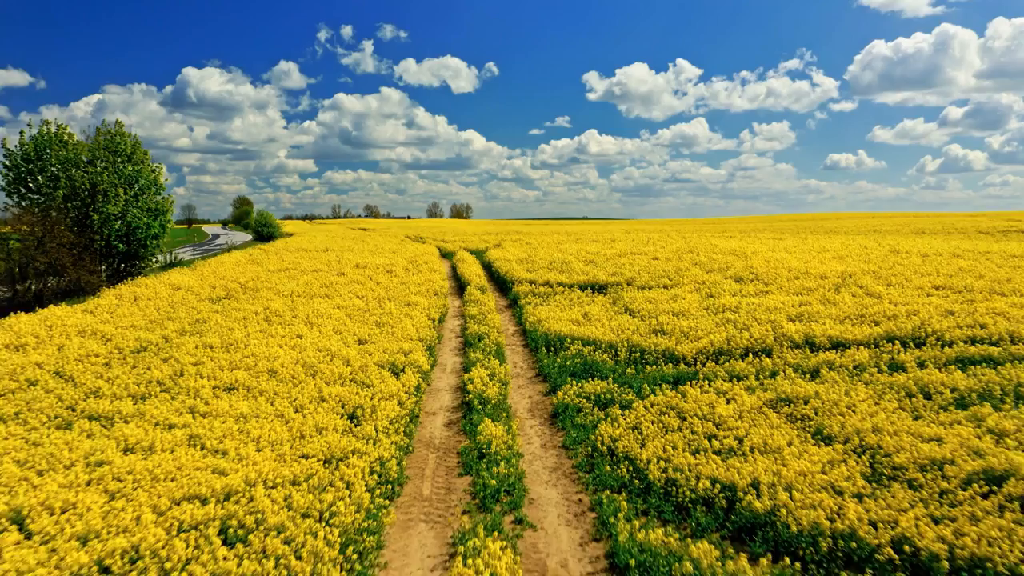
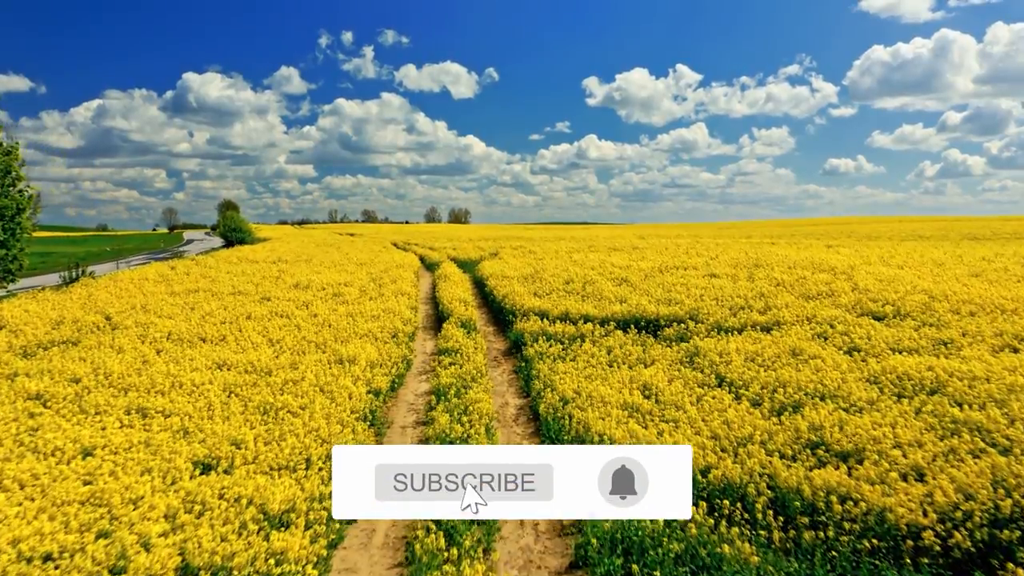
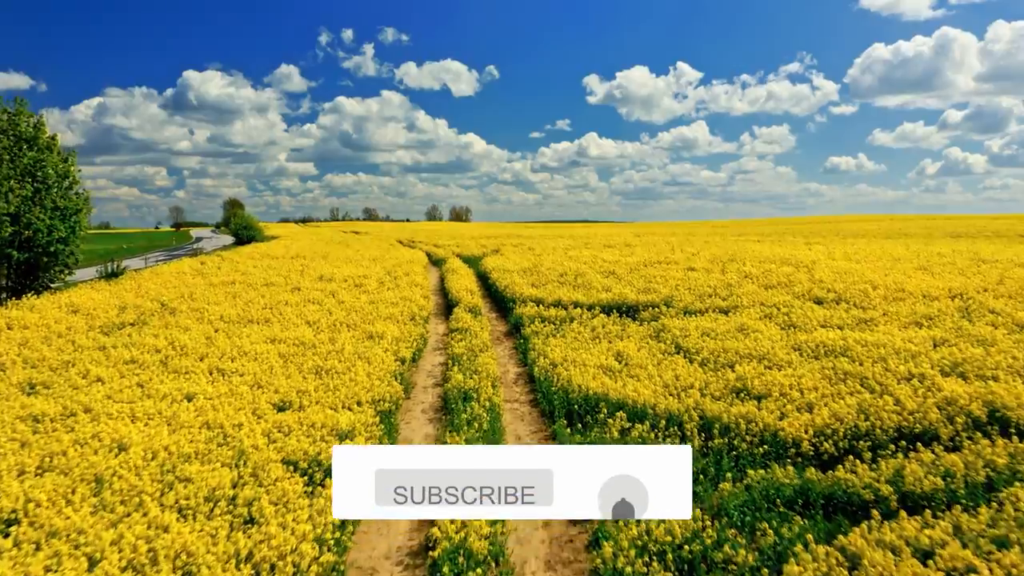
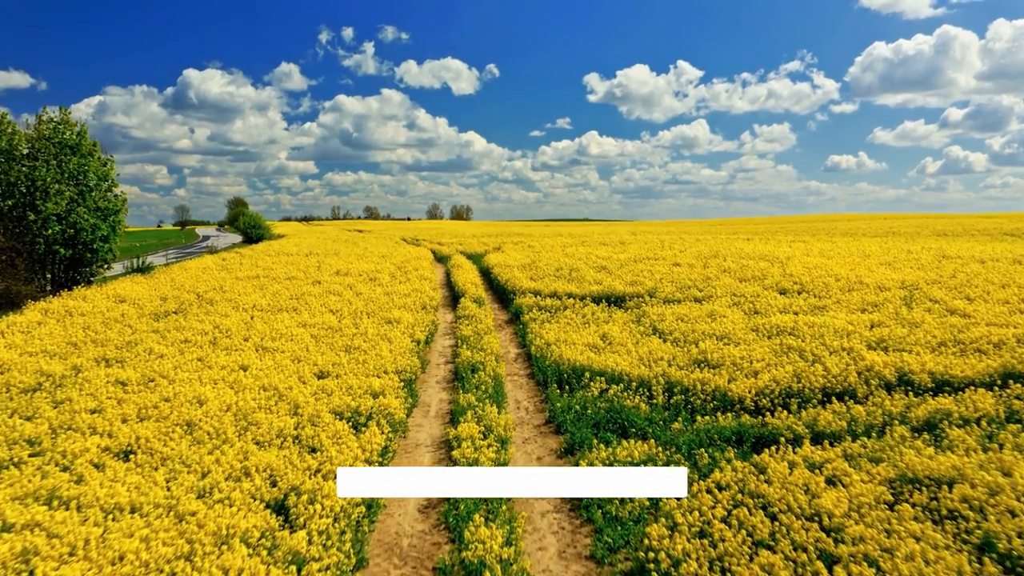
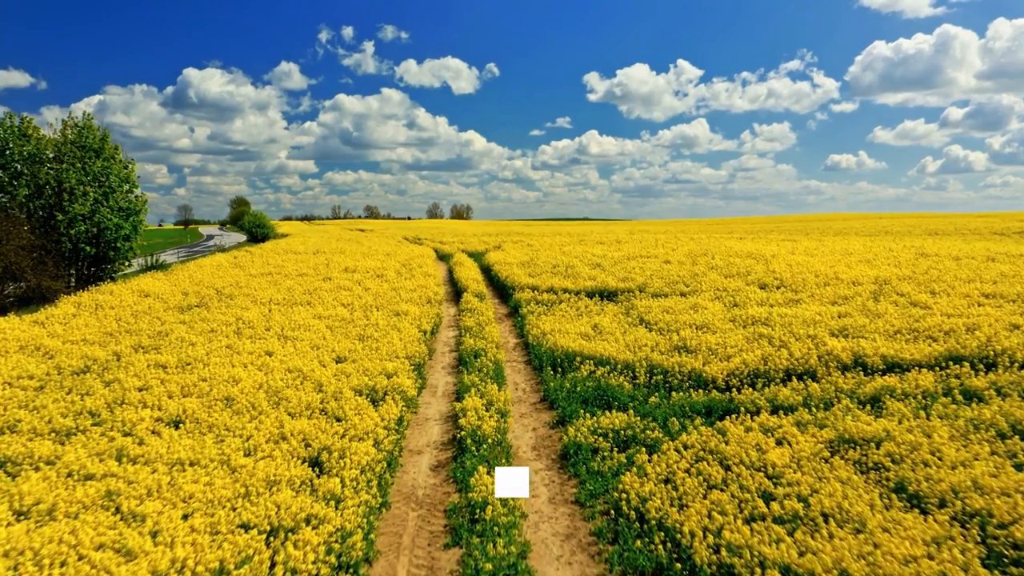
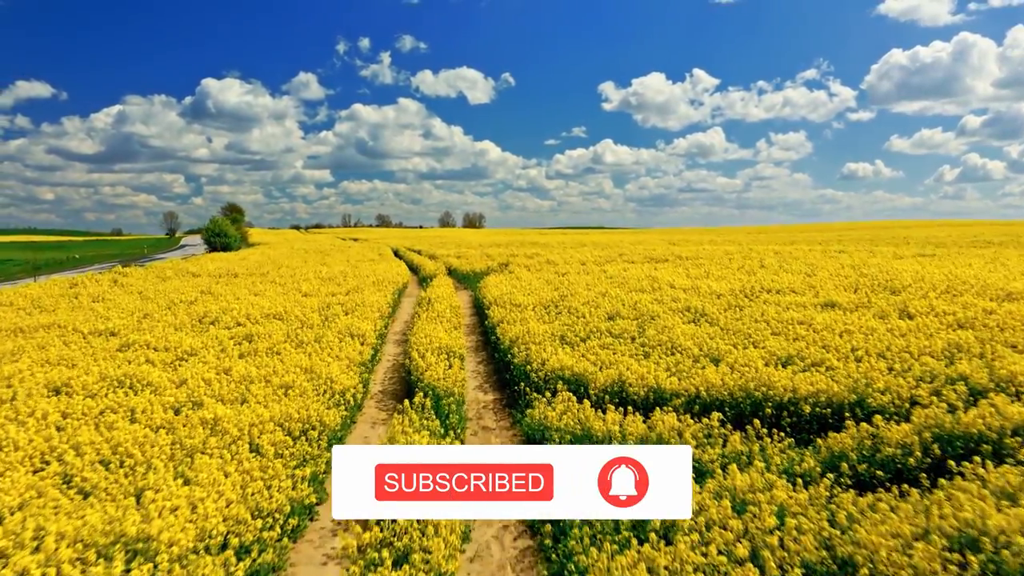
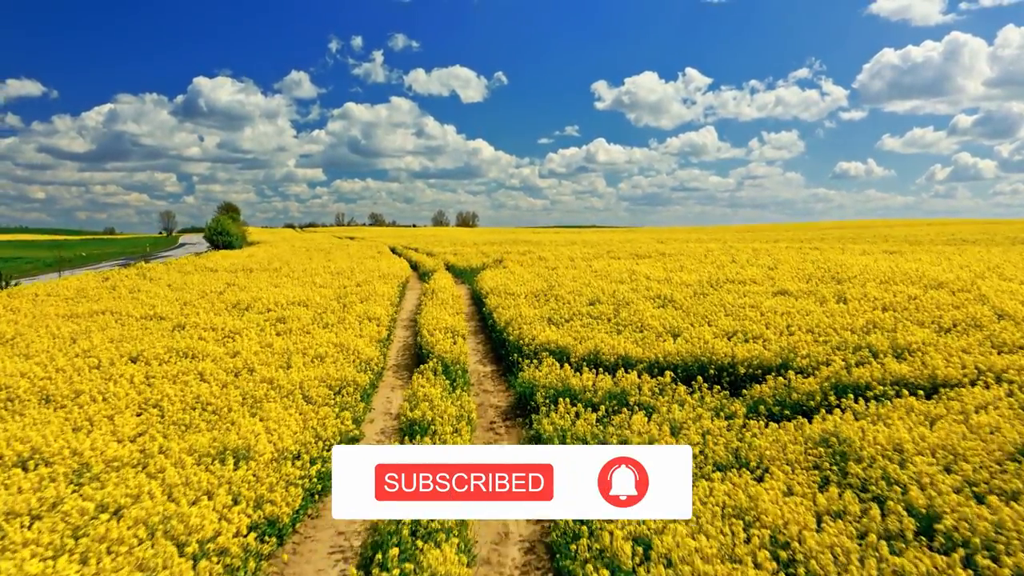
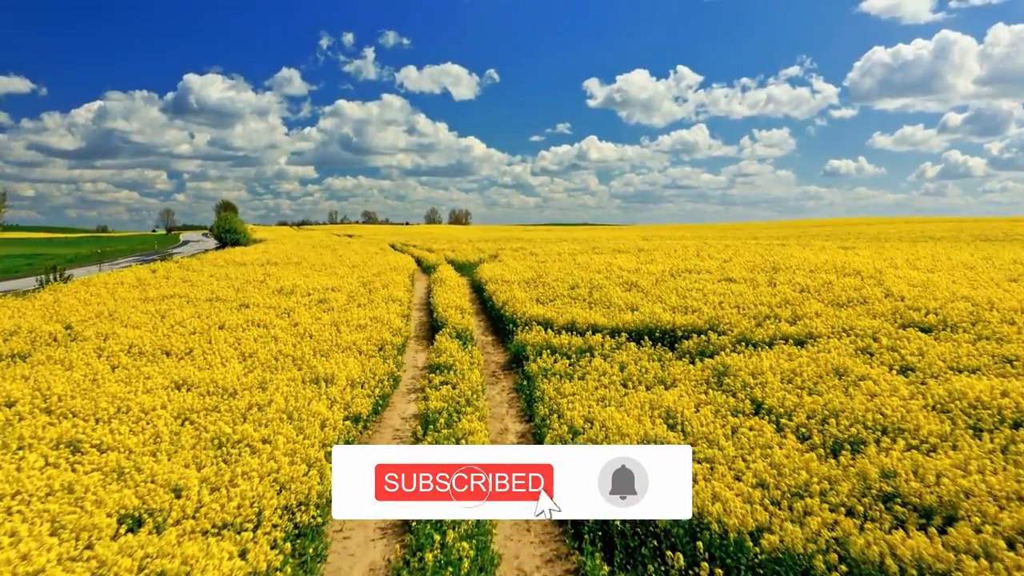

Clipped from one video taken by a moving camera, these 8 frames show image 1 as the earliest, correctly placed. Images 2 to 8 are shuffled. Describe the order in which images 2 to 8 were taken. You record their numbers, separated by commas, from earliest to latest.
5, 4, 3, 2, 8, 7, 6
